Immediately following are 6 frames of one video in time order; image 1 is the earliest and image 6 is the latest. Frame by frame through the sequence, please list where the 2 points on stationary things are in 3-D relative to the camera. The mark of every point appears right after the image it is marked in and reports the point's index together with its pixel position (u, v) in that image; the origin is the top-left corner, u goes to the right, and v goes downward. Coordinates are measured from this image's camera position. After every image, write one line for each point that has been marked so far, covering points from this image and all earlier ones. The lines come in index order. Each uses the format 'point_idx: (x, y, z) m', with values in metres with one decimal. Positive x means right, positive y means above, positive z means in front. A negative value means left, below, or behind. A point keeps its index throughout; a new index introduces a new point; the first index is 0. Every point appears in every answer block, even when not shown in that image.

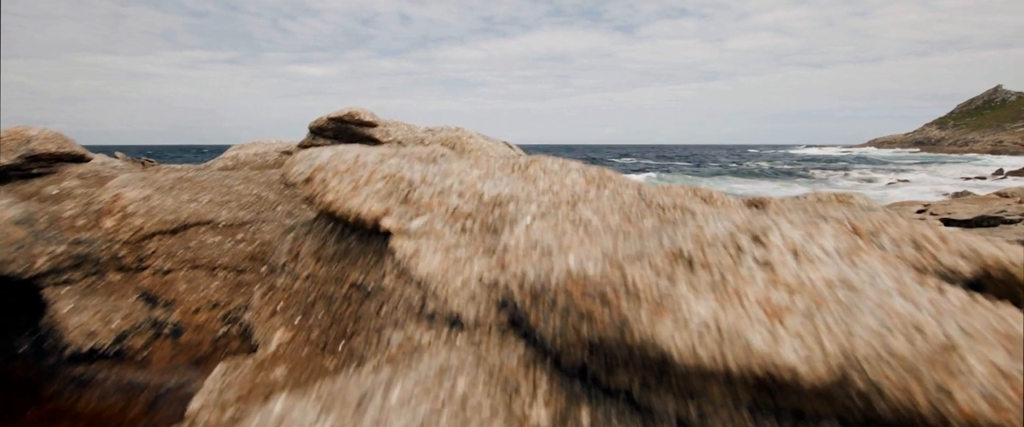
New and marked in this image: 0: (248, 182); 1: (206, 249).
0: (-2.4, +0.3, +4.2) m
1: (-2.0, -0.2, +3.0) m
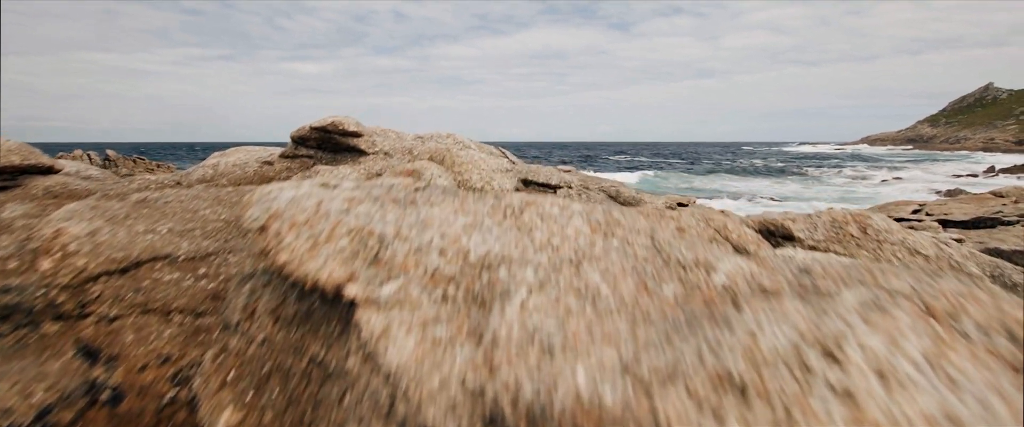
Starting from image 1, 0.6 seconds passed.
0: (-2.5, +0.1, +3.8) m
1: (-2.1, -0.5, +2.7) m
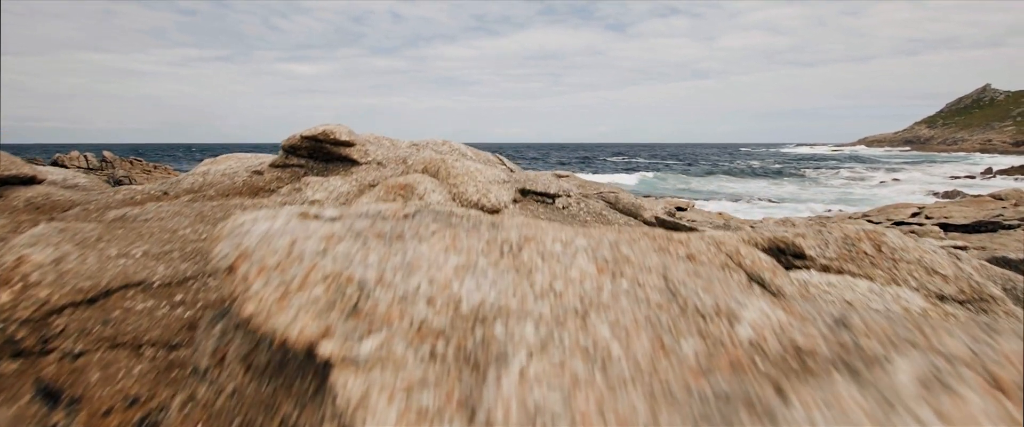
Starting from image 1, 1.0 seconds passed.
0: (-2.5, -0.1, +3.6) m
1: (-2.1, -0.6, +2.5) m
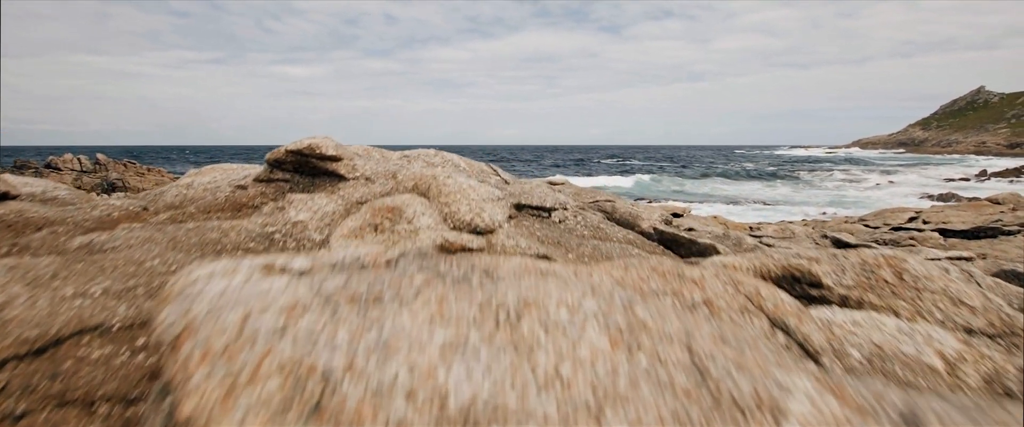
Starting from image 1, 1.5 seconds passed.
0: (-2.5, -0.3, +3.4) m
1: (-2.1, -0.8, +2.2) m
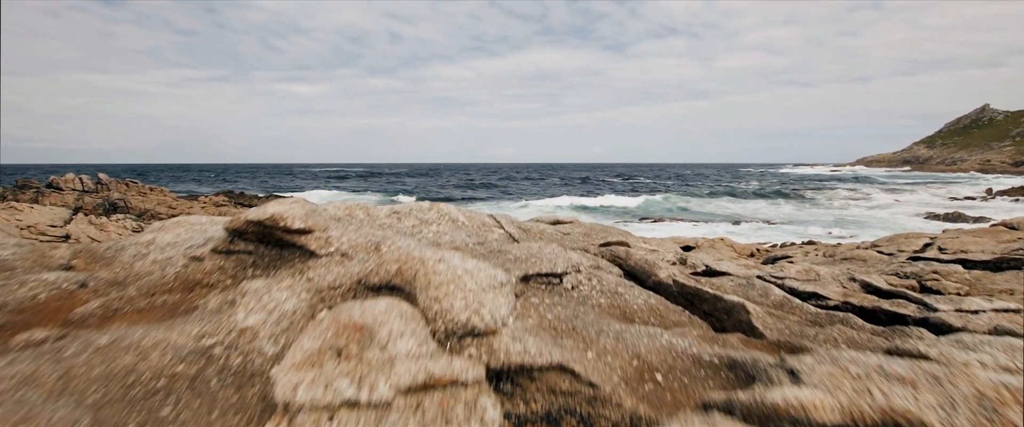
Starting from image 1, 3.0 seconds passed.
0: (-2.5, -1.0, +2.5) m
1: (-2.0, -1.4, +1.3) m
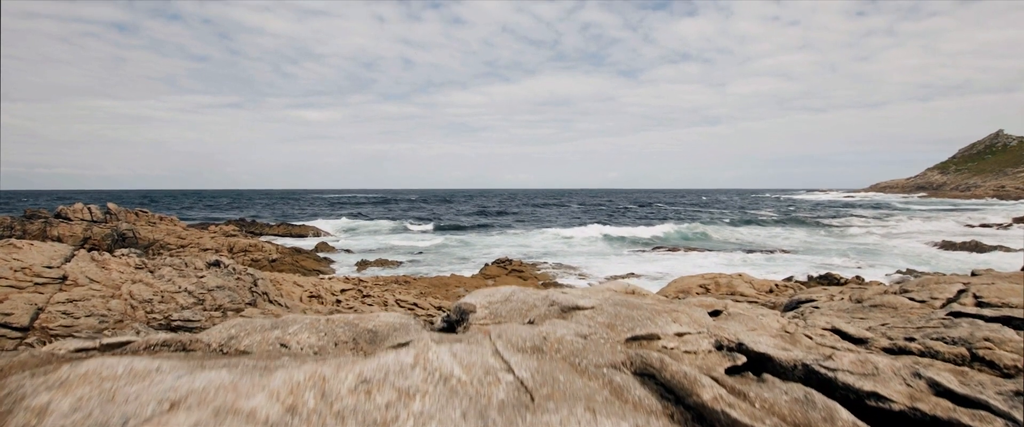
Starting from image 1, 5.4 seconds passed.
0: (-2.4, -2.4, +0.9) m
1: (-2.0, -2.8, -0.3) m
